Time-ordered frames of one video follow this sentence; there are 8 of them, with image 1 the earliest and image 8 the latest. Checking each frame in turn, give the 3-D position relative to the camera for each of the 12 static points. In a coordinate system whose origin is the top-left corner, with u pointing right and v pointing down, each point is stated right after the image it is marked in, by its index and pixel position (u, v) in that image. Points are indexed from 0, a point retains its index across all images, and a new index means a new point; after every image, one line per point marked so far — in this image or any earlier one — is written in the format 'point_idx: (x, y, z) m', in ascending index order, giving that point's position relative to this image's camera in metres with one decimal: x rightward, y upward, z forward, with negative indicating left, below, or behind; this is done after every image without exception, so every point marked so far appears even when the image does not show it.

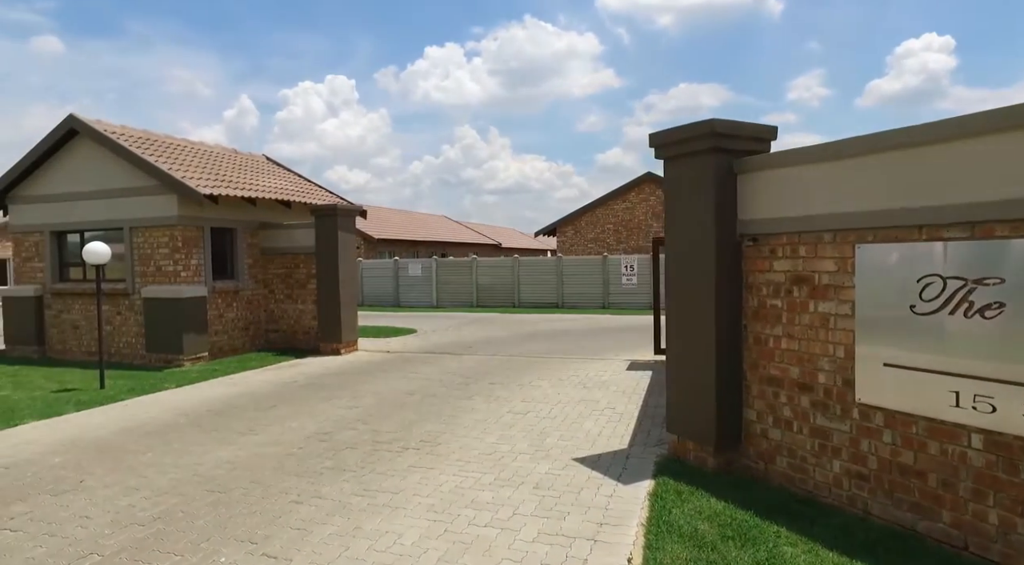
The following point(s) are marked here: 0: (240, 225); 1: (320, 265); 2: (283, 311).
0: (-5.4, +1.1, +13.4) m
1: (-3.8, +0.3, +13.1) m
2: (-4.7, -0.6, +13.8) m
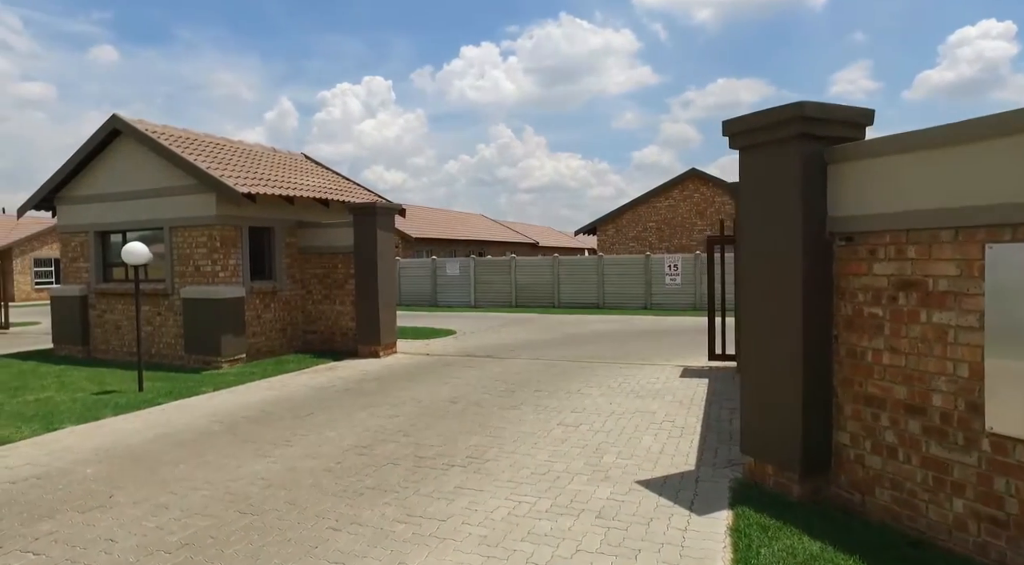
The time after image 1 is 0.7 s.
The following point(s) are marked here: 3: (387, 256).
0: (-4.6, +1.1, +13.1) m
1: (-2.9, +0.3, +12.8) m
2: (-3.9, -0.6, +13.5) m
3: (-2.4, +0.5, +12.8) m
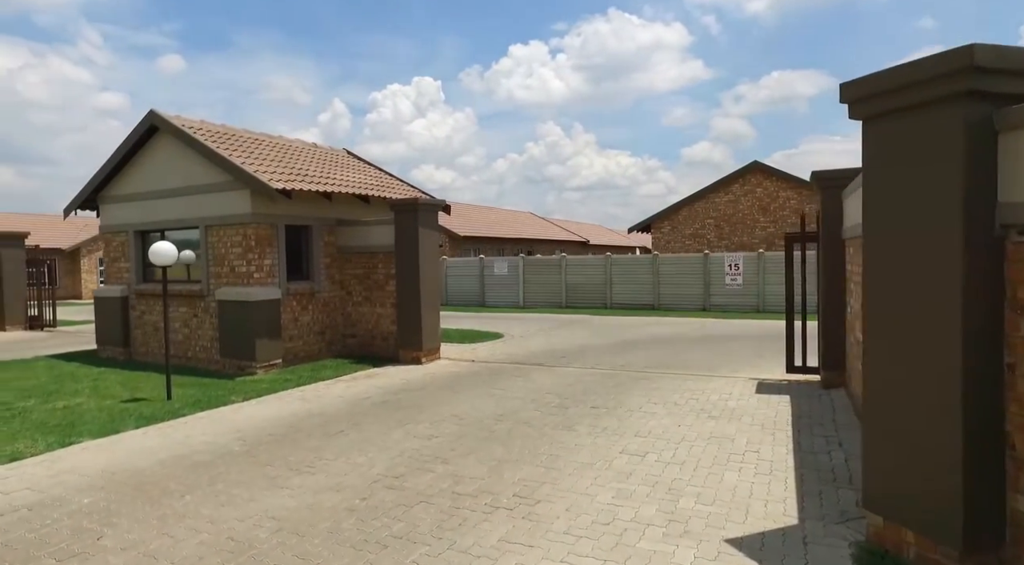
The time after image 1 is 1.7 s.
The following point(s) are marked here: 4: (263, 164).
0: (-3.7, +1.1, +12.5) m
1: (-2.0, +0.3, +12.0) m
2: (-2.9, -0.6, +12.8) m
3: (-1.5, +0.5, +12.0) m
4: (-4.5, +2.1, +12.2) m
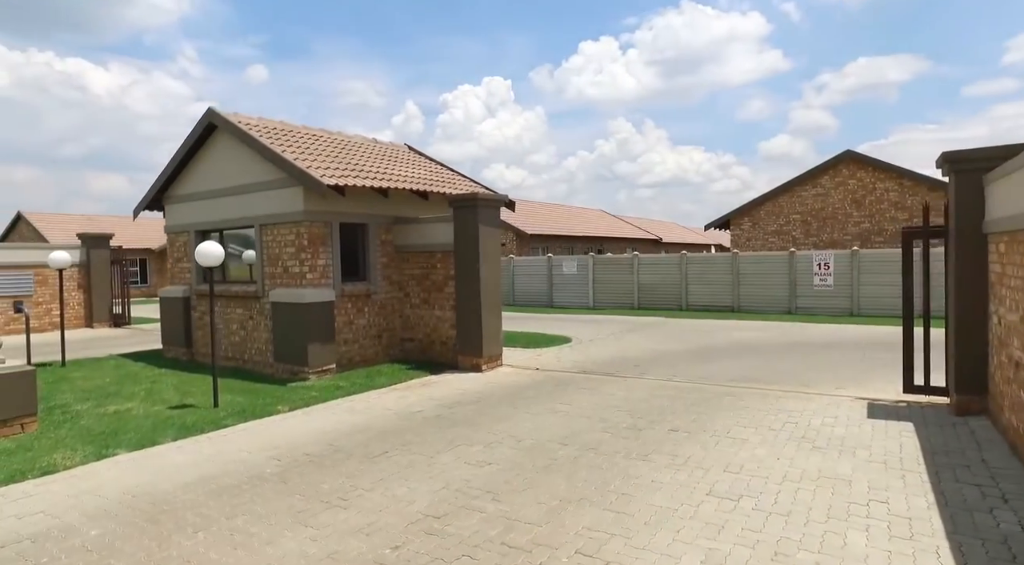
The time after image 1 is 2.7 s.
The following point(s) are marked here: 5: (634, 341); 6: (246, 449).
0: (-2.5, +1.1, +11.9) m
1: (-0.9, +0.3, +11.2) m
2: (-1.7, -0.6, +12.1) m
3: (-0.4, +0.4, +11.2) m
4: (-3.4, +2.1, +11.6) m
5: (+2.6, -1.3, +14.4) m
6: (-2.7, -1.7, +6.8) m
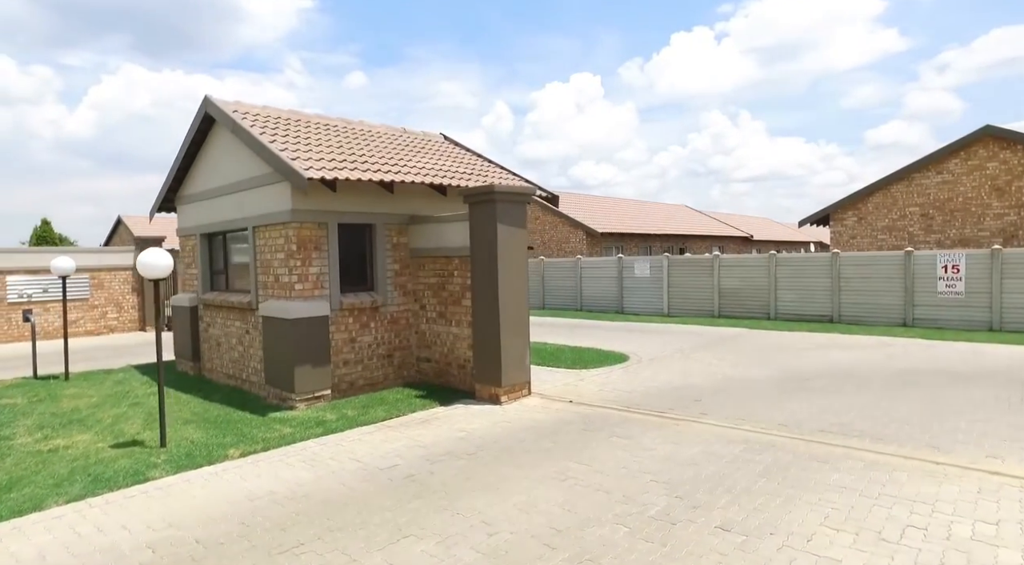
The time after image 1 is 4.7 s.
0: (-2.0, +0.9, +10.0) m
1: (-0.5, +0.1, +9.2) m
2: (-1.2, -0.8, +10.2) m
3: (0.0, +0.3, +9.1) m
4: (-2.9, +2.0, +9.9) m
5: (+3.4, -1.4, +11.9) m
6: (-2.9, -1.8, +5.1) m
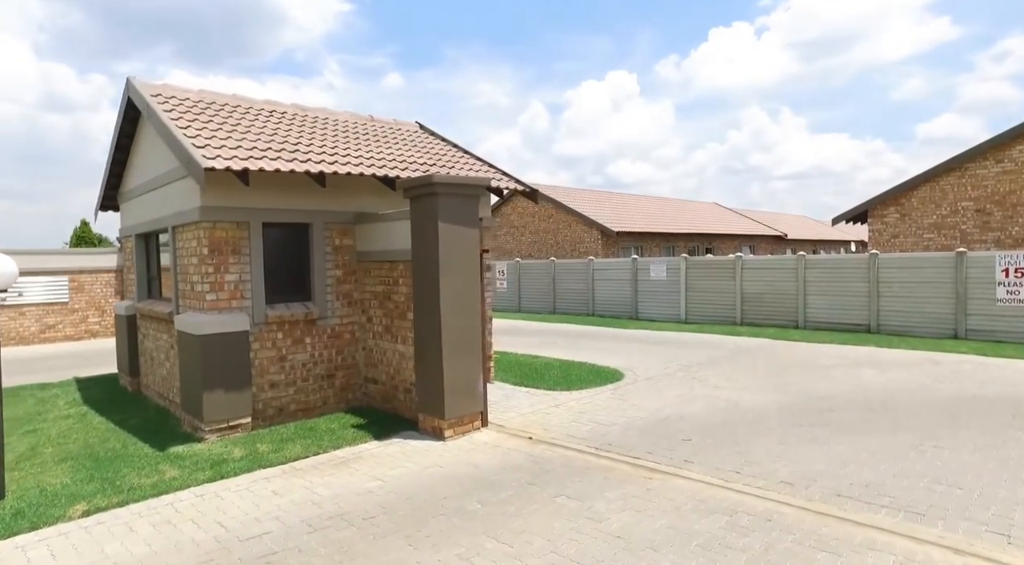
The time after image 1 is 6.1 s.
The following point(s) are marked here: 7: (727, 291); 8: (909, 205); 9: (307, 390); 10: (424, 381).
0: (-2.5, +0.8, +8.5) m
1: (-1.1, 0.0, +7.6) m
2: (-1.7, -0.9, +8.7) m
3: (-0.6, +0.2, +7.5) m
4: (-3.4, +1.9, +8.5) m
5: (+3.0, -1.5, +10.1) m
6: (-3.7, -1.9, +3.6) m
7: (+5.8, -0.2, +18.0) m
8: (+11.3, +2.2, +19.1) m
9: (-2.6, -1.4, +8.6) m
10: (-1.0, -1.1, +7.6) m
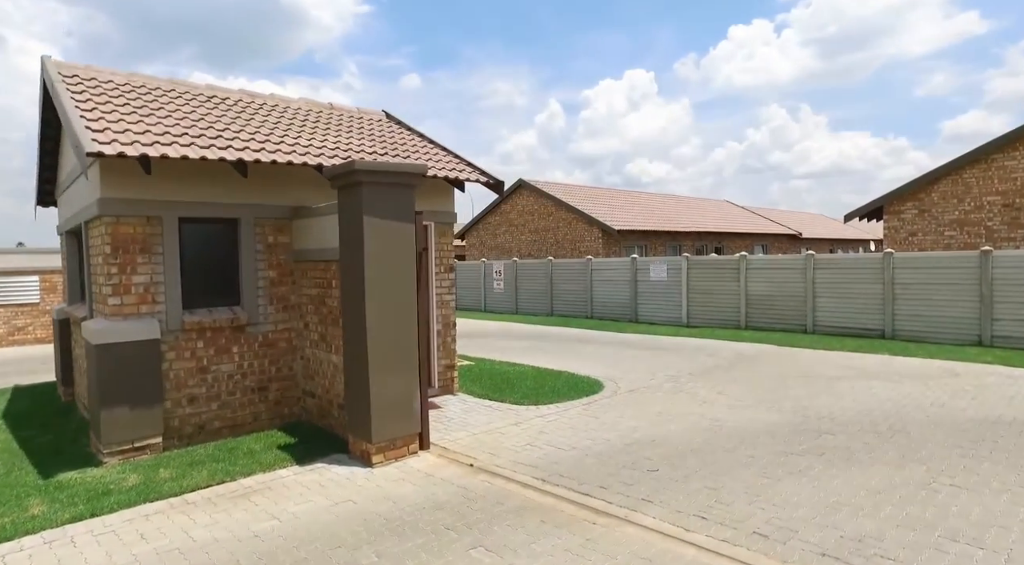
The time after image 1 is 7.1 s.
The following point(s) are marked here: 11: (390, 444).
0: (-3.1, +0.8, +7.6) m
1: (-1.6, 0.0, +6.6) m
2: (-2.2, -0.9, +7.7) m
3: (-1.1, +0.2, +6.4) m
4: (-4.0, +1.9, +7.5) m
5: (+2.5, -1.5, +9.0) m
6: (-4.4, -2.0, +2.7) m
7: (+5.5, -0.3, +16.8) m
8: (+11.0, +2.2, +17.8) m
9: (-3.2, -1.4, +7.6) m
10: (-1.5, -1.1, +6.6) m
11: (-1.2, -1.5, +6.5) m
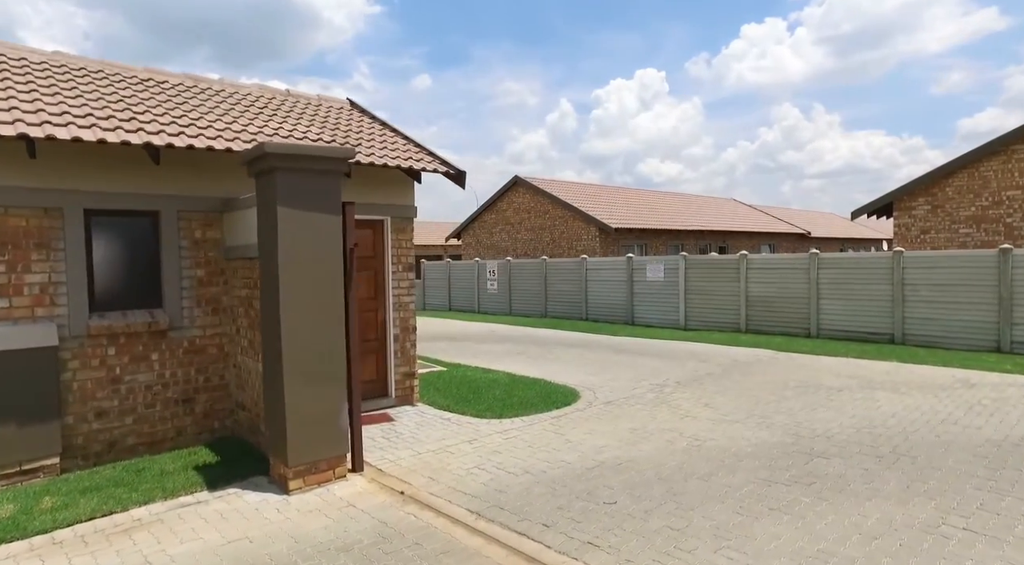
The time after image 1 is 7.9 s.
0: (-3.5, +0.8, +6.7) m
1: (-2.1, 0.0, +5.8) m
2: (-2.7, -0.9, +6.8) m
3: (-1.6, +0.2, +5.6) m
4: (-4.4, +1.9, +6.7) m
5: (+2.0, -1.5, +8.1) m
6: (-4.9, -1.9, +1.9) m
7: (+5.2, -0.3, +15.9) m
8: (+10.7, +2.2, +16.7) m
9: (-3.6, -1.4, +6.8) m
10: (-2.0, -1.1, +5.7) m
11: (-1.7, -1.5, +5.6) m
